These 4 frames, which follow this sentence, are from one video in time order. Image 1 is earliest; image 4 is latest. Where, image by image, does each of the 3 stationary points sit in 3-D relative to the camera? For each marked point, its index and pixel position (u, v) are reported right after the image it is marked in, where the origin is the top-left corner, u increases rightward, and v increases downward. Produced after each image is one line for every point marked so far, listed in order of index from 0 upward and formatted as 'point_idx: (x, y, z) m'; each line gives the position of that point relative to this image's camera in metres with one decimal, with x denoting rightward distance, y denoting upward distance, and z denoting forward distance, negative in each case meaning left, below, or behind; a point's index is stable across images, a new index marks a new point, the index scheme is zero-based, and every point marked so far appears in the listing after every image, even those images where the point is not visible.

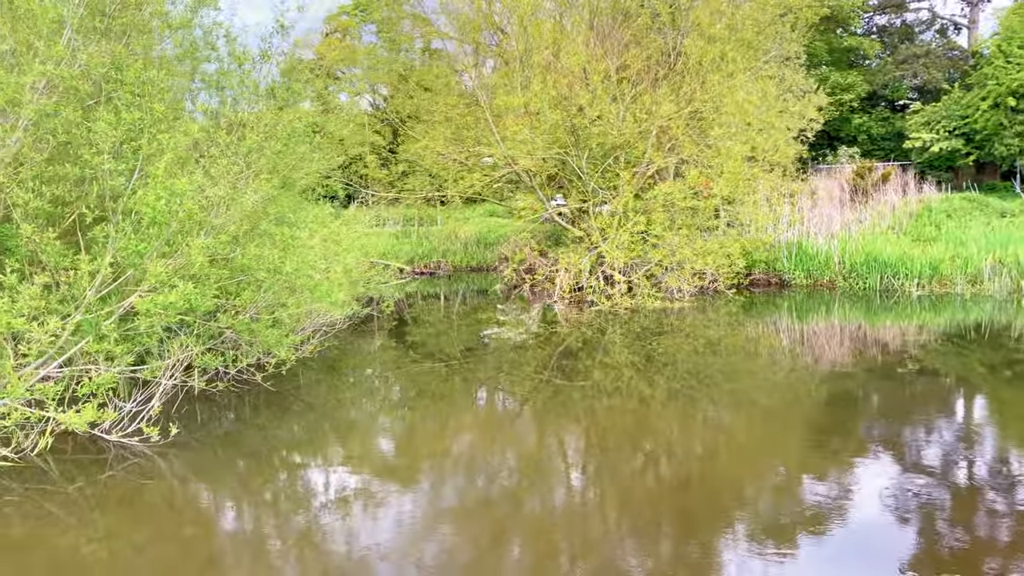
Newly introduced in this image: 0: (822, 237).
0: (+5.3, +0.9, +12.9) m
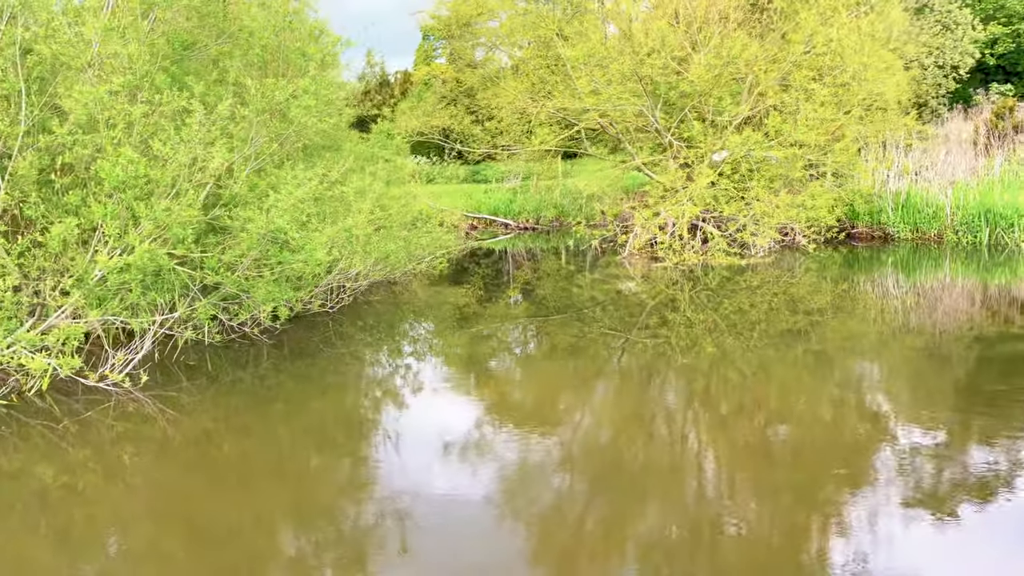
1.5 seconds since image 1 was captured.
0: (+6.7, +1.6, +11.9) m
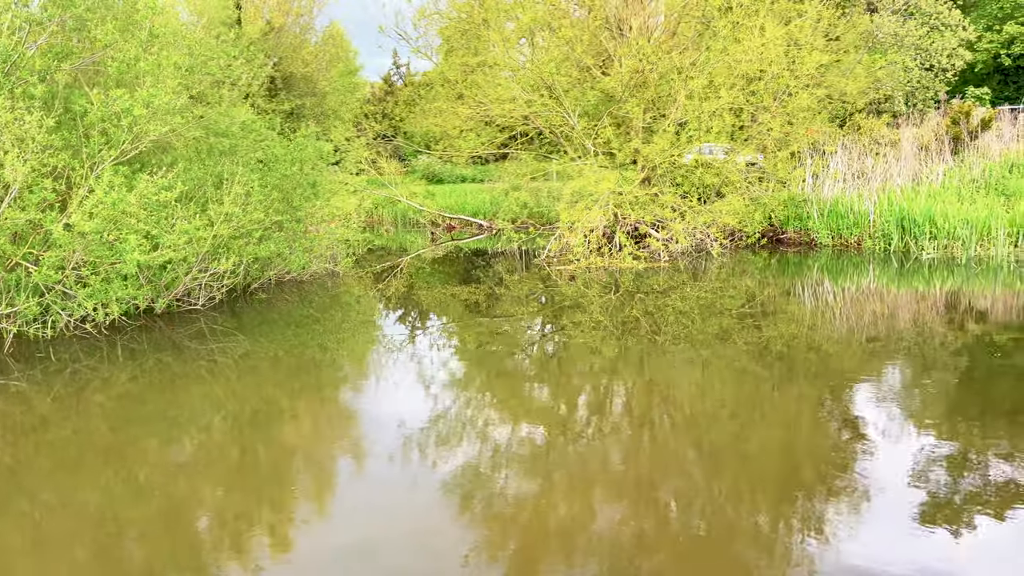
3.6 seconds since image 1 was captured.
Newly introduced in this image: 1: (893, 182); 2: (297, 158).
0: (+5.7, +1.6, +12.3) m
1: (+6.3, +1.7, +12.4) m
2: (-3.1, +1.8, +10.9) m
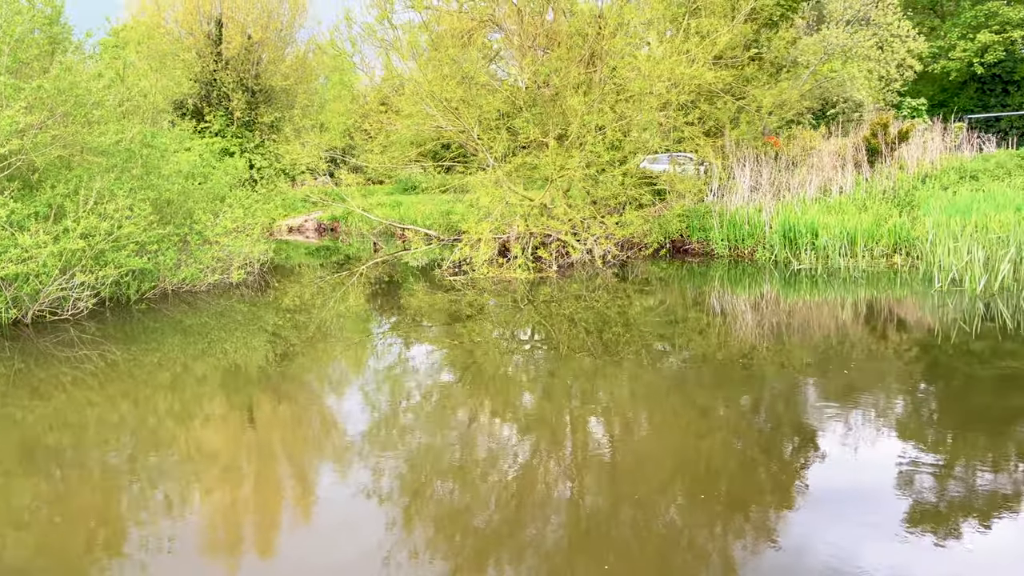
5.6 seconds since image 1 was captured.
0: (+4.1, +1.4, +12.9) m
1: (+4.7, +1.6, +13.1) m
2: (-4.4, +1.6, +10.2) m
